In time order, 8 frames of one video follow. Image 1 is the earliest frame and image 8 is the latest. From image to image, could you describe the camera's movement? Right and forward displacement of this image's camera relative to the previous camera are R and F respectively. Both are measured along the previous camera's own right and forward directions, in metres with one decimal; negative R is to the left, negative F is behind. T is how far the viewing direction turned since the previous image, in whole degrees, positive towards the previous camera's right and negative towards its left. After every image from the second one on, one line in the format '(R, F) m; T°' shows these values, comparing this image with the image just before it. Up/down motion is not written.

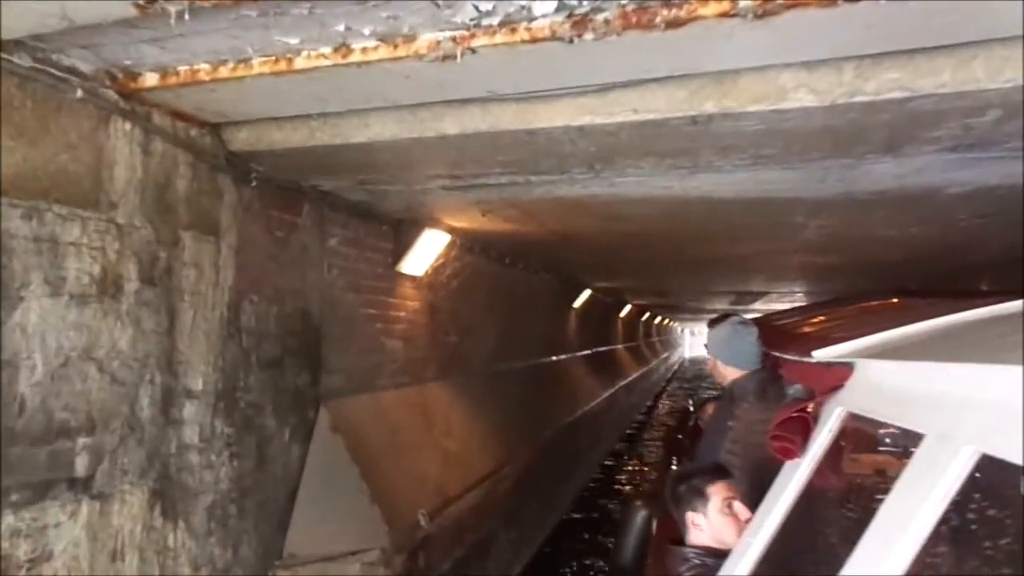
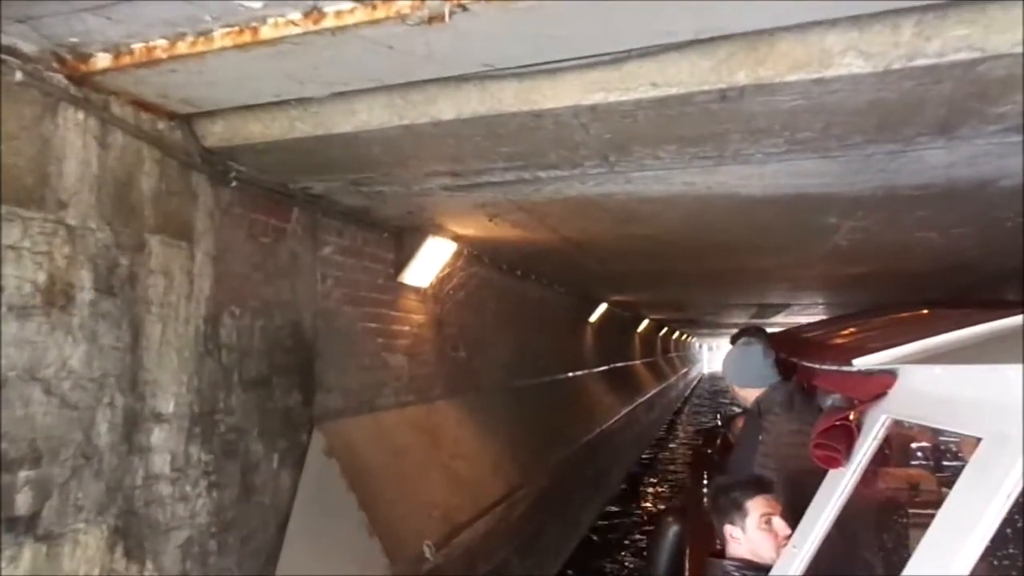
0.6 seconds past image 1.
(0.0, +0.4) m; -1°
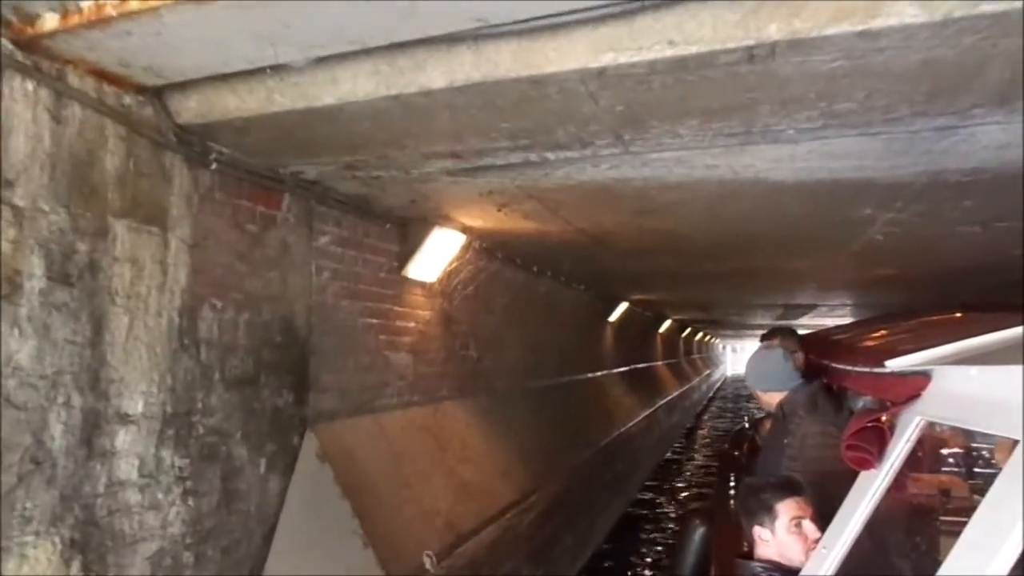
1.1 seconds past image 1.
(+0.1, +0.4) m; -2°
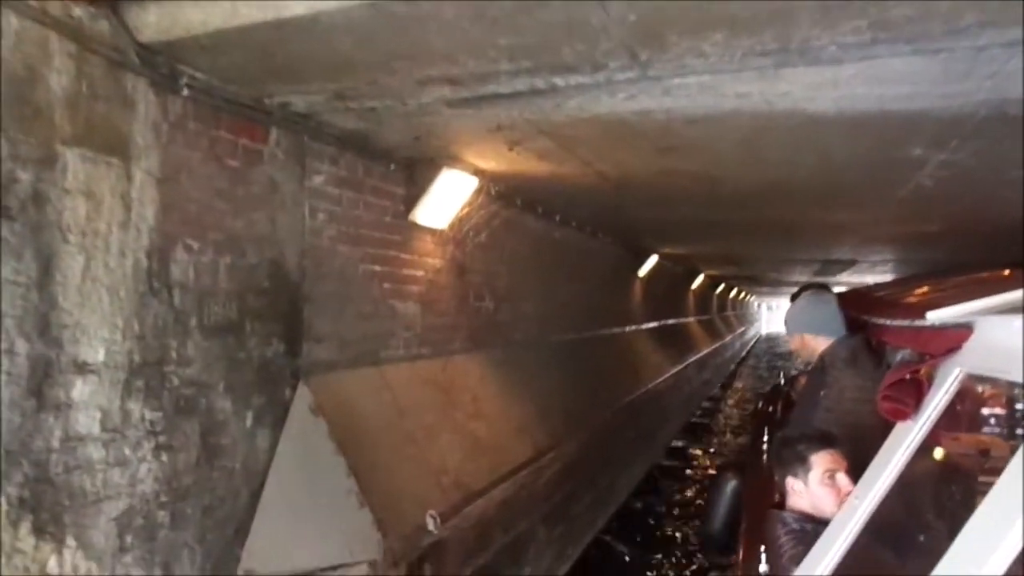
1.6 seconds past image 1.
(+0.1, +0.4) m; -2°
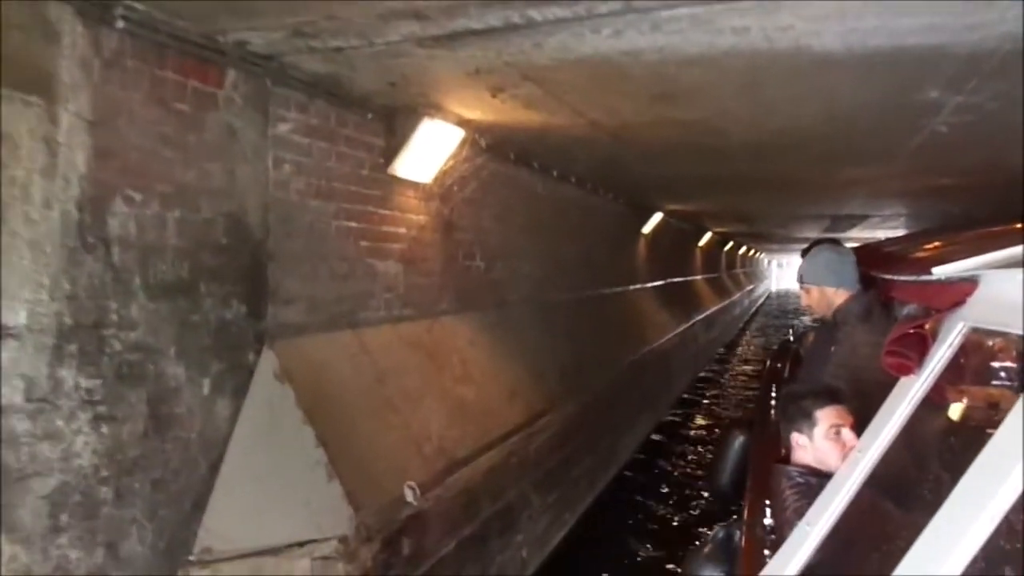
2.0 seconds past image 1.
(+0.1, +0.3) m; -1°
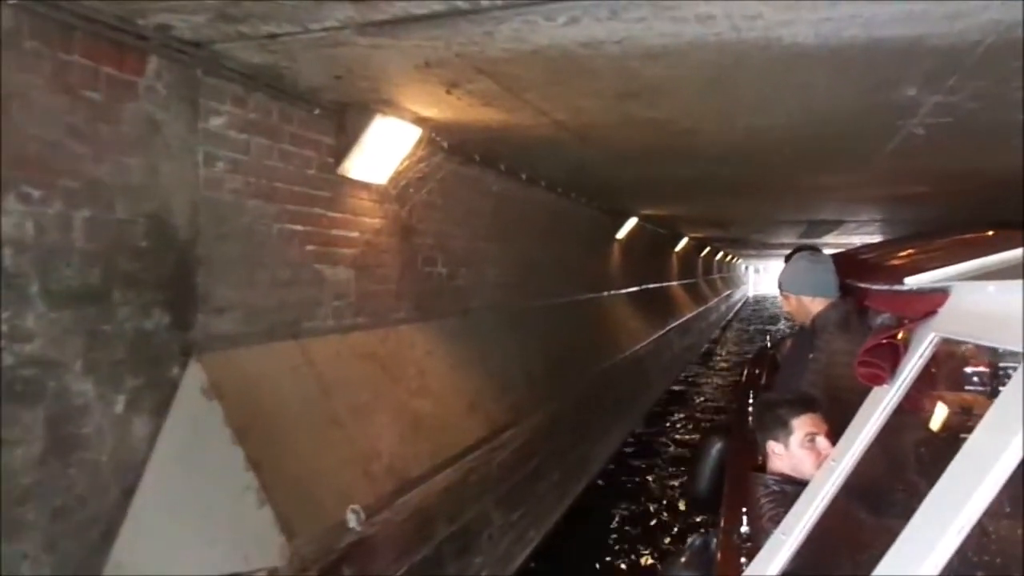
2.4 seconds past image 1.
(+0.1, +0.3) m; +1°
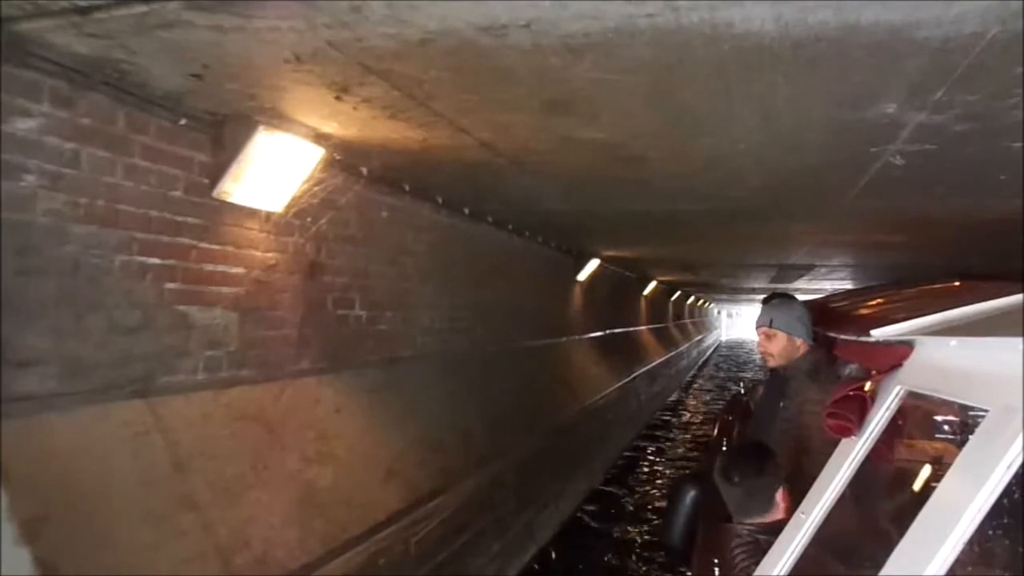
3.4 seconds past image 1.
(+0.3, +0.8) m; +2°
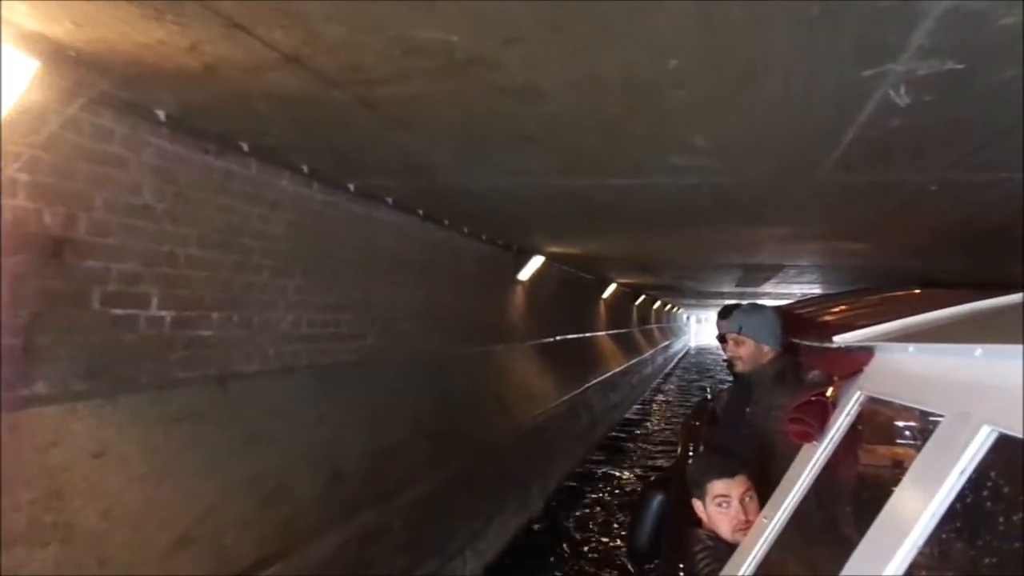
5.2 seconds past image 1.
(+0.6, +1.5) m; +2°
